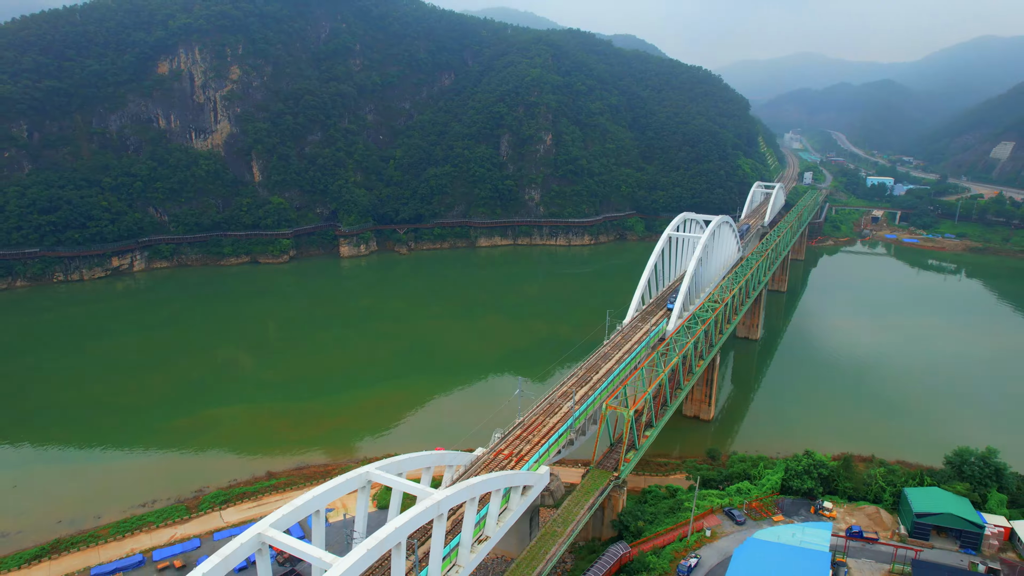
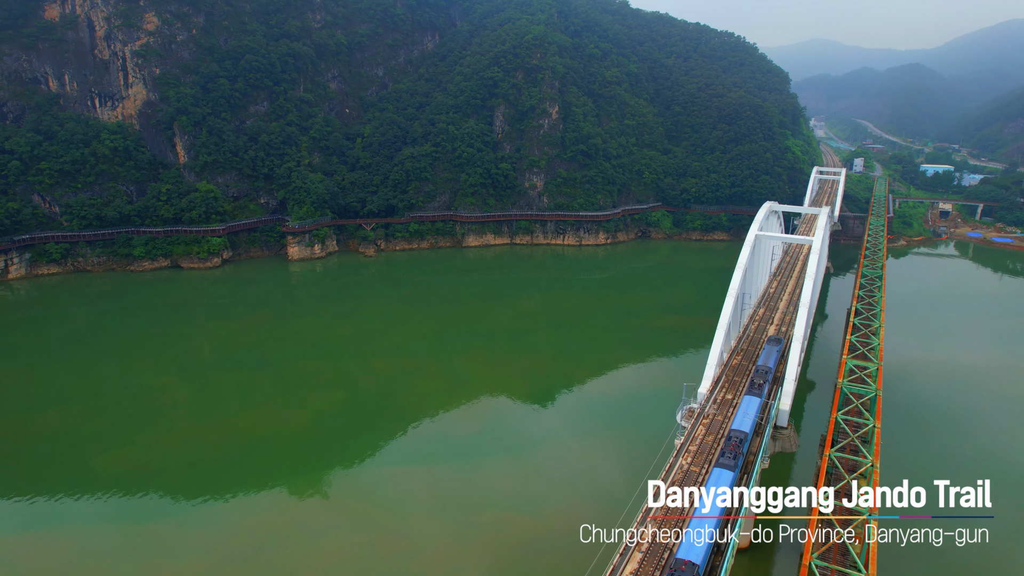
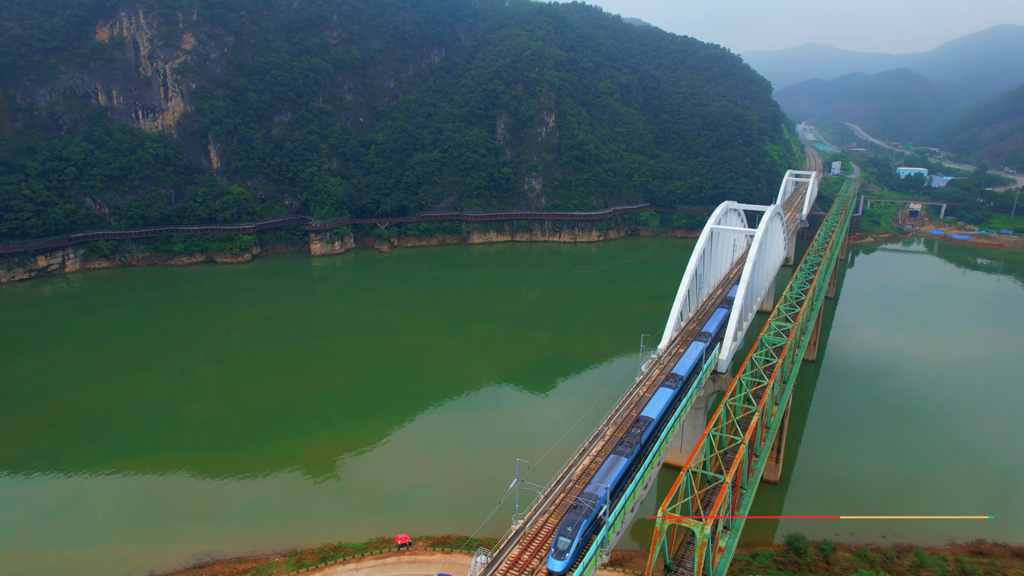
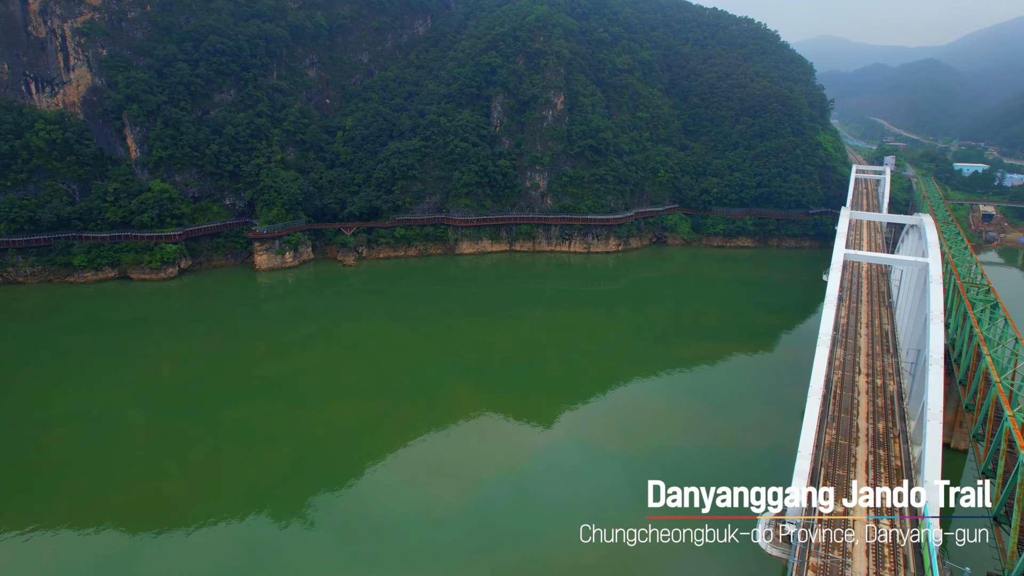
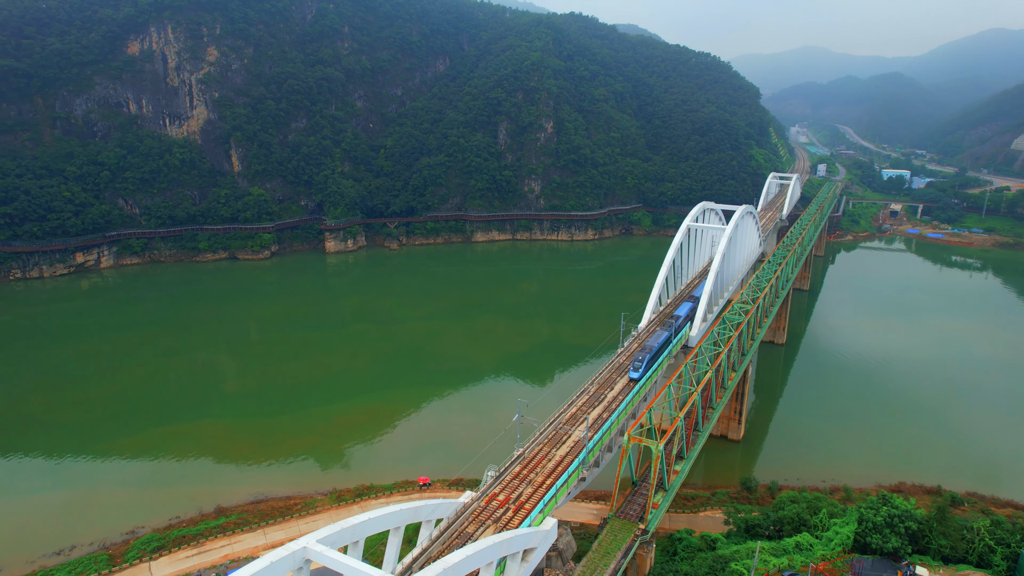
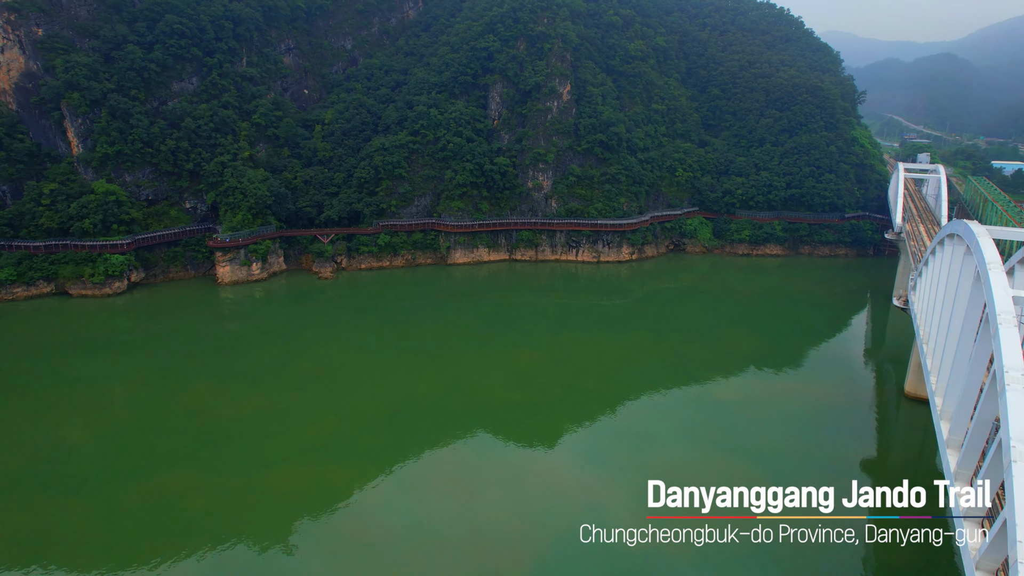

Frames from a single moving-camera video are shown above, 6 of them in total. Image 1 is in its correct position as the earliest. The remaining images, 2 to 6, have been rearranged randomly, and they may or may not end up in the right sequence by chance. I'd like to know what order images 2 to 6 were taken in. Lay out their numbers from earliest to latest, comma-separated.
5, 3, 2, 4, 6
